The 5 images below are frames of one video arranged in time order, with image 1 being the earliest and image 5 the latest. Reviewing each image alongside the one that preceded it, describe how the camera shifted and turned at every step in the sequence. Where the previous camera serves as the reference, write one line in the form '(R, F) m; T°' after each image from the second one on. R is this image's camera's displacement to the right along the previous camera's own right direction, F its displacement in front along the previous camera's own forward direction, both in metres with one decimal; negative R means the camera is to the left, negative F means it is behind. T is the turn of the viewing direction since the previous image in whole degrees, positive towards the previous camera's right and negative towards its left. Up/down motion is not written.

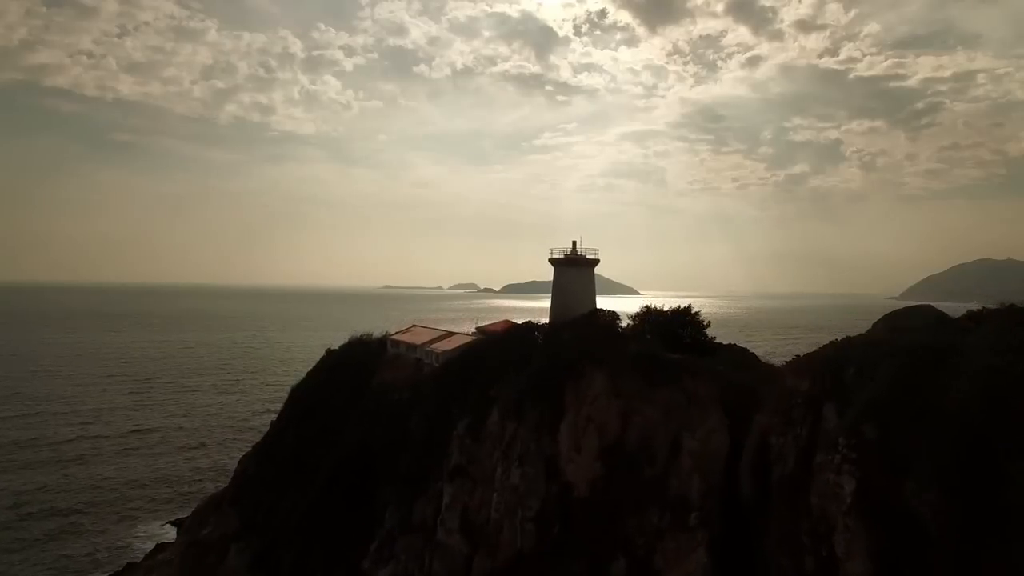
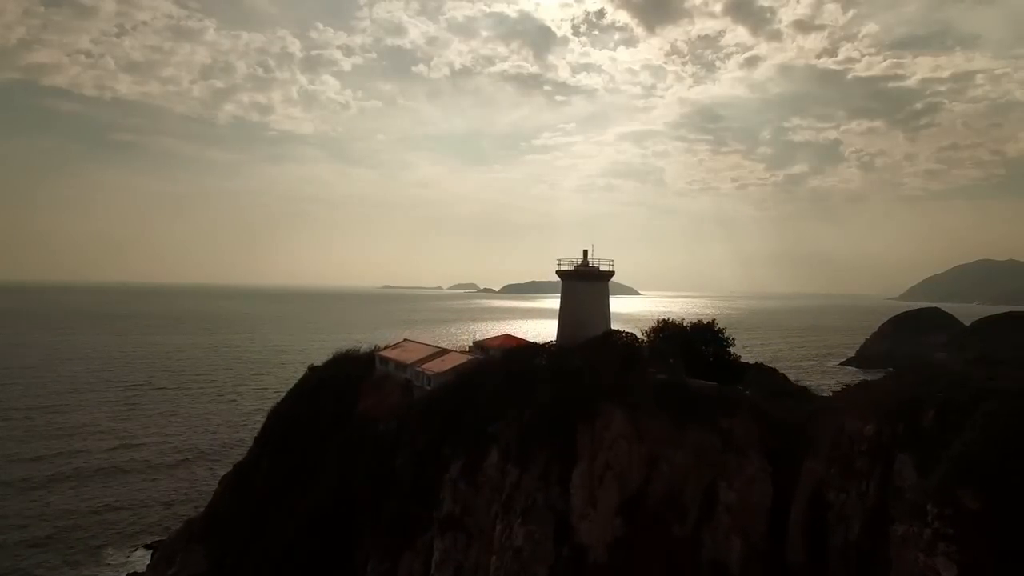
(-0.5, +1.3) m; 0°
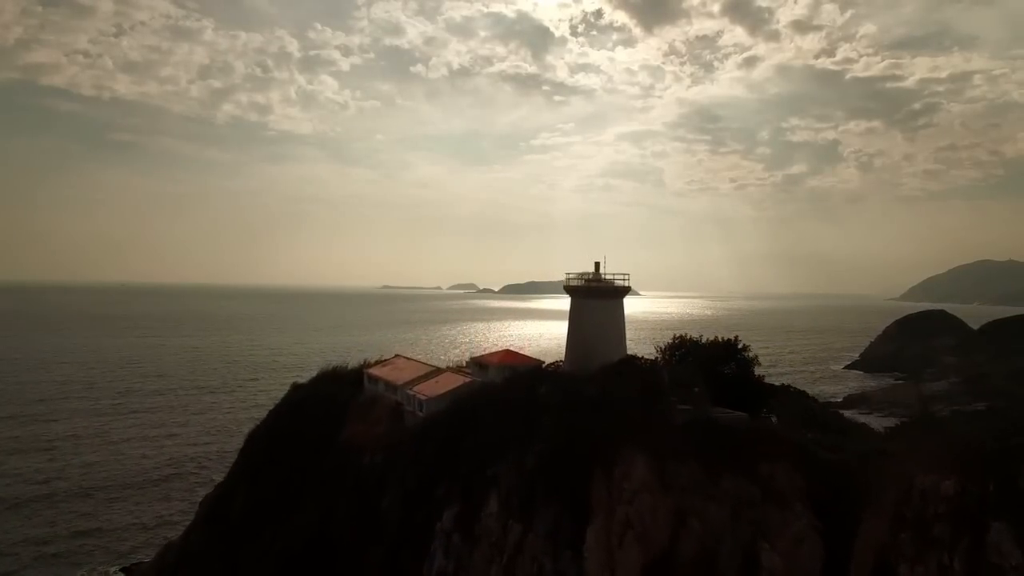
(-1.0, +0.3) m; 0°
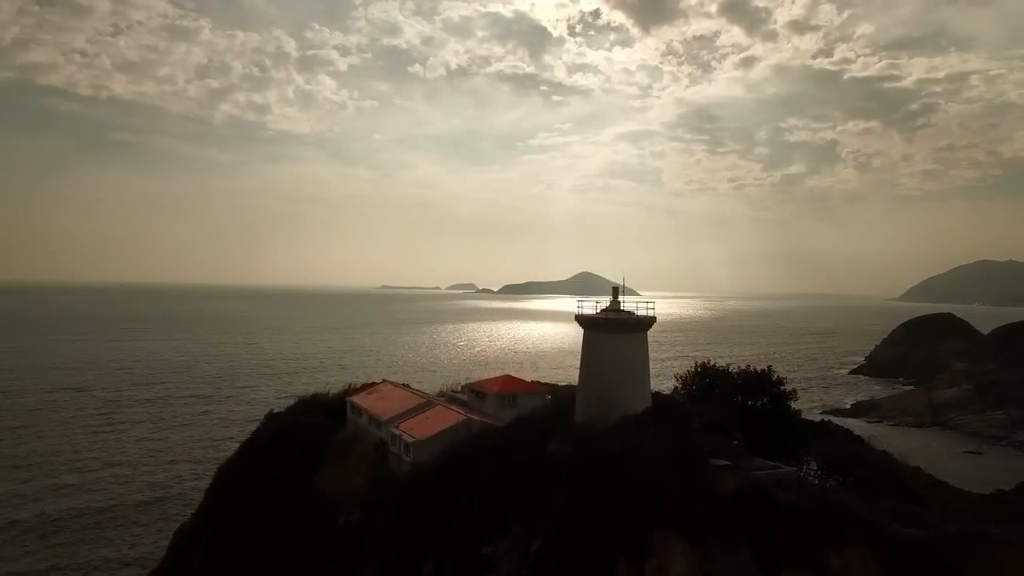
(-1.2, +0.8) m; 0°
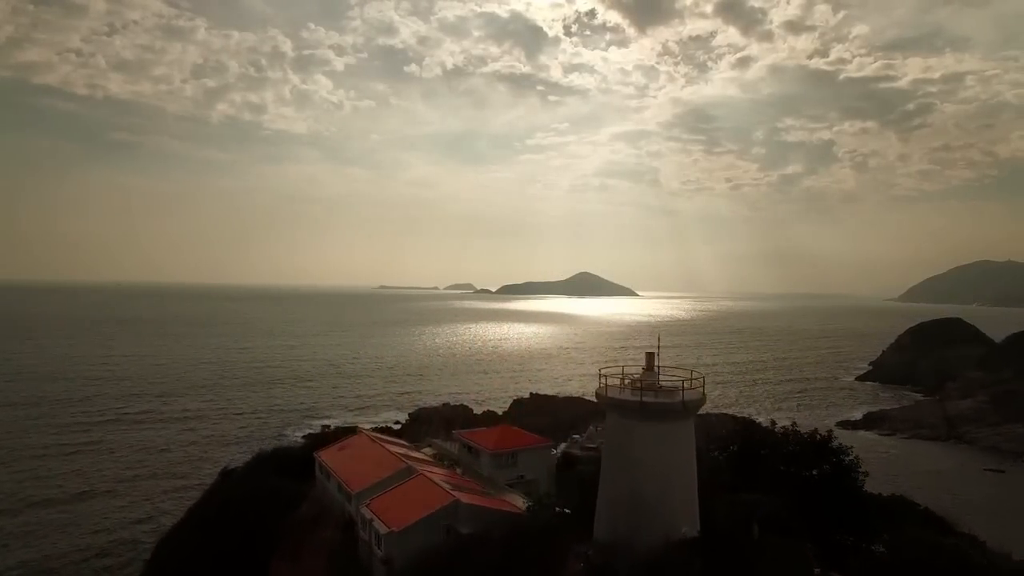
(0.0, +2.8) m; 0°
